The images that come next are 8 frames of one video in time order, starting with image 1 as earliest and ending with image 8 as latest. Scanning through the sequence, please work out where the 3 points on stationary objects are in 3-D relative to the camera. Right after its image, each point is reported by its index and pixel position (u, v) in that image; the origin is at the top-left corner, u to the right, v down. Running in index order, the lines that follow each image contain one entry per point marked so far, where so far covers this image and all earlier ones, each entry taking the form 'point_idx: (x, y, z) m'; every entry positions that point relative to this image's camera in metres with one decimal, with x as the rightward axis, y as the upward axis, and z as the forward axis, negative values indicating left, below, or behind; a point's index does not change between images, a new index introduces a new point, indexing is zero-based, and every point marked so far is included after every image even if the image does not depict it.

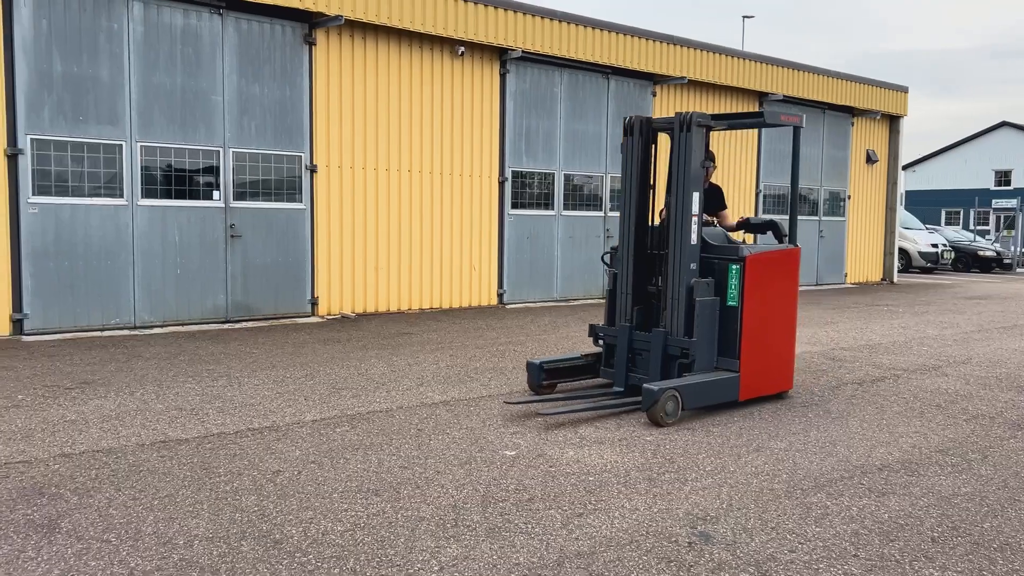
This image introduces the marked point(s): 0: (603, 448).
0: (+0.6, -1.0, +5.2) m
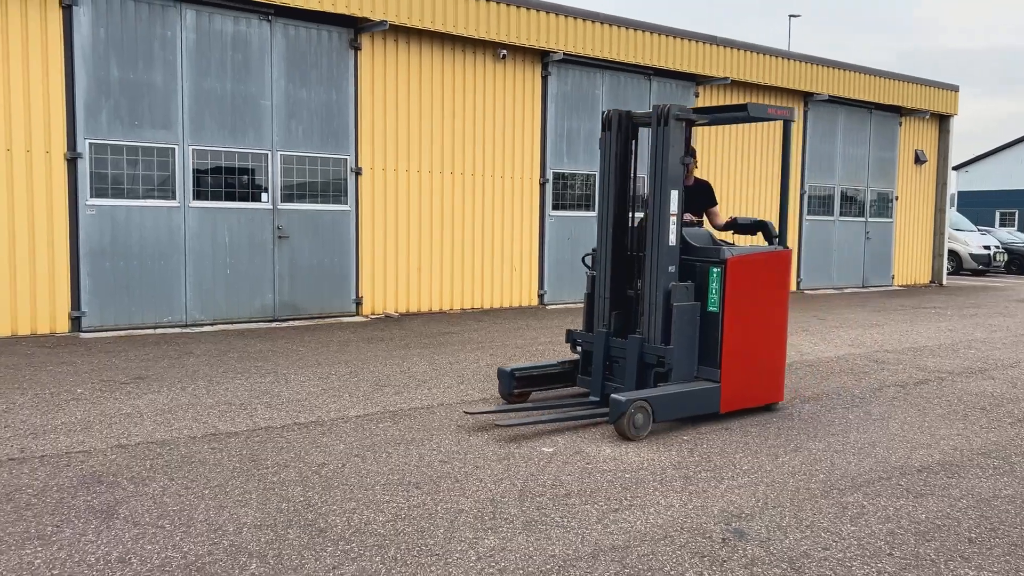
0: (+0.8, -1.0, +5.3) m
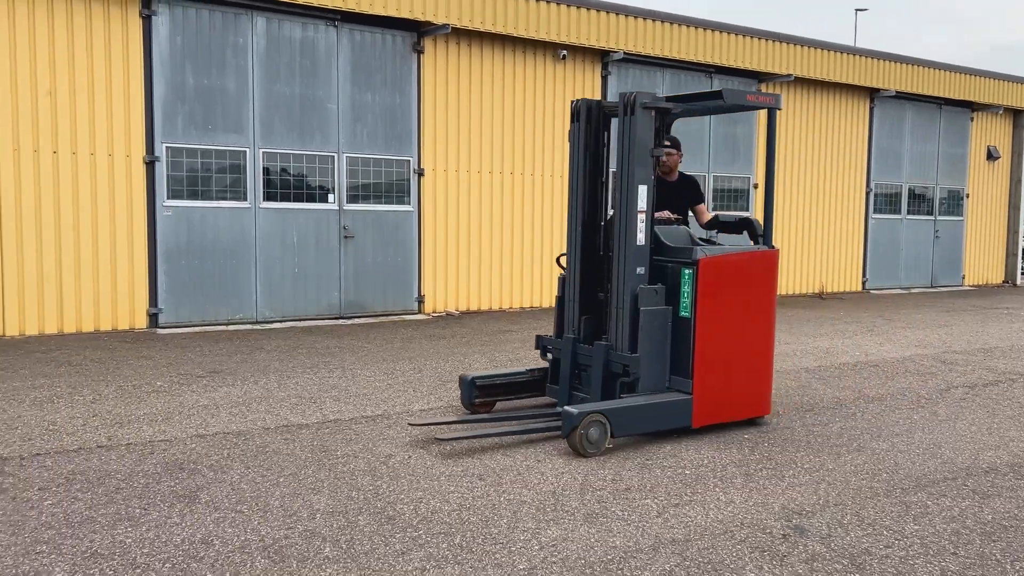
0: (+1.2, -1.0, +5.3) m
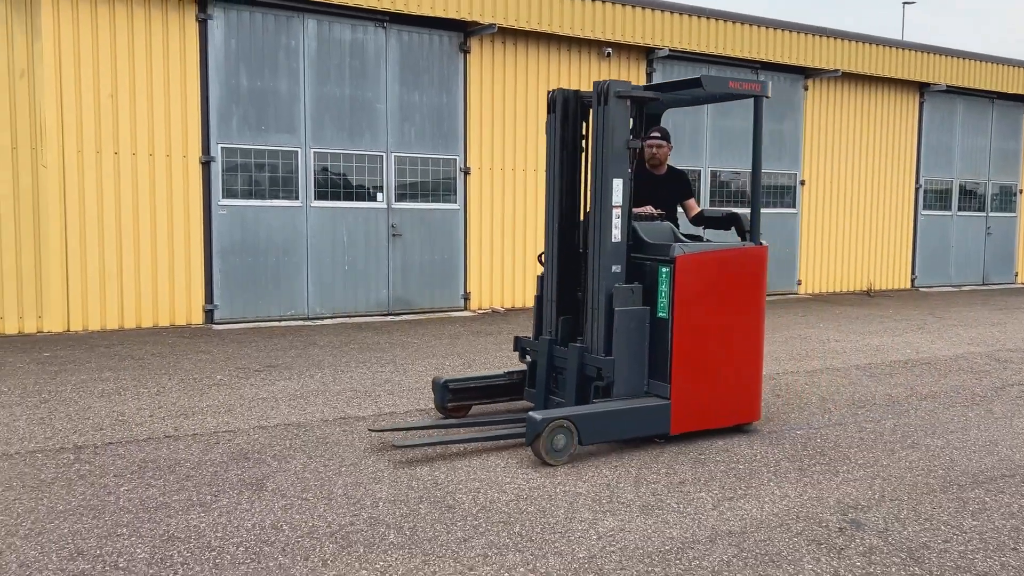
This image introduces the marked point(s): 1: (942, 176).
0: (+1.5, -0.9, +5.3) m
1: (+7.8, +2.0, +15.7) m
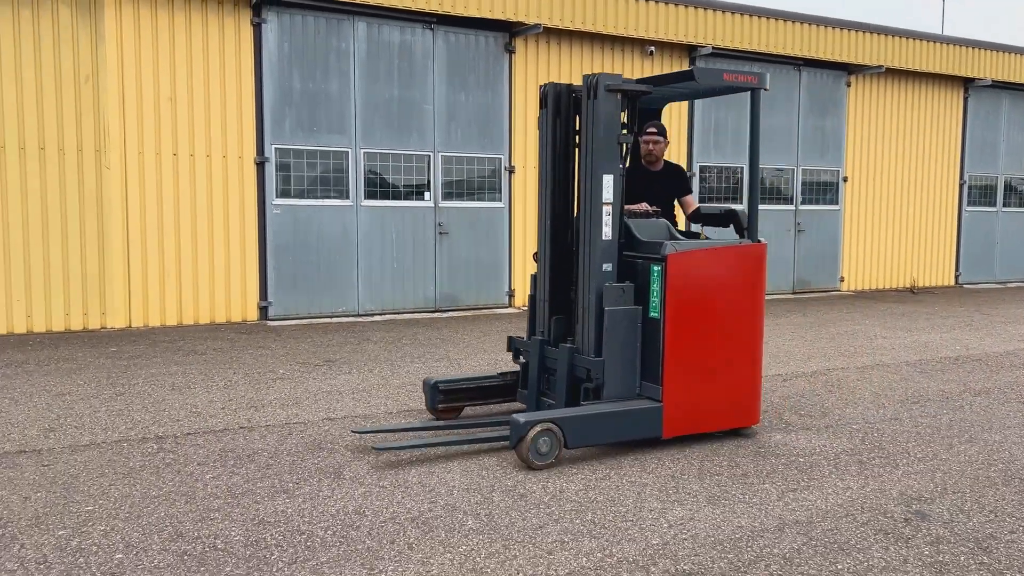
0: (+1.9, -0.9, +5.4) m
1: (+8.6, +2.1, +15.5) m
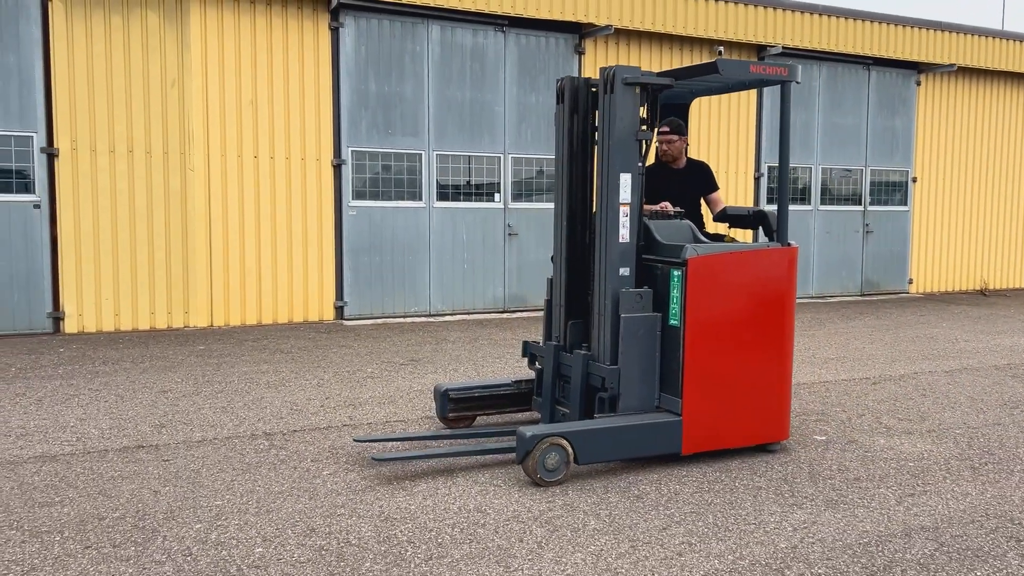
0: (+2.5, -0.9, +5.3) m
1: (+9.7, +2.0, +15.1) m
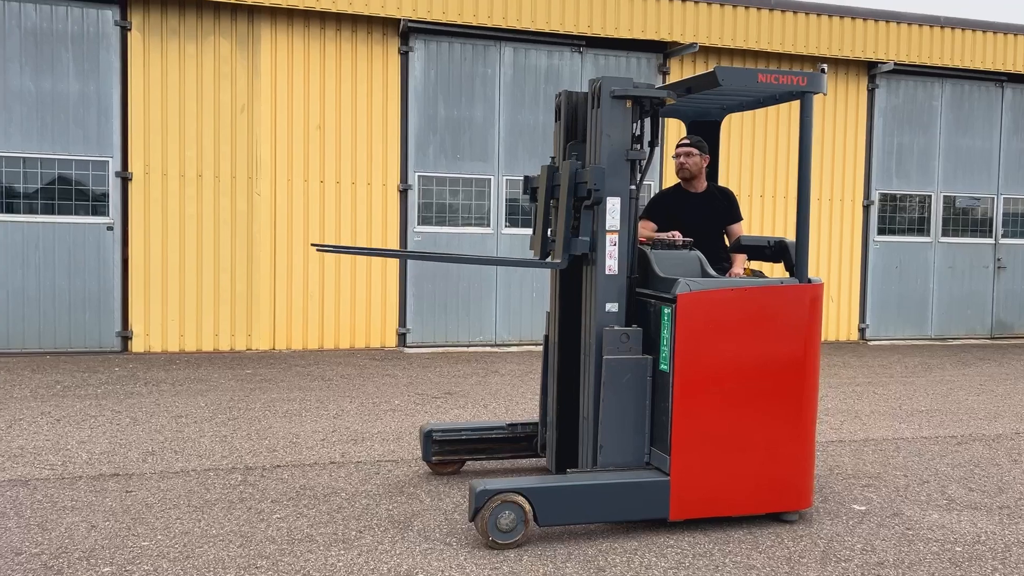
0: (+2.4, -1.2, +4.5) m
1: (+11.2, +1.3, +13.1) m
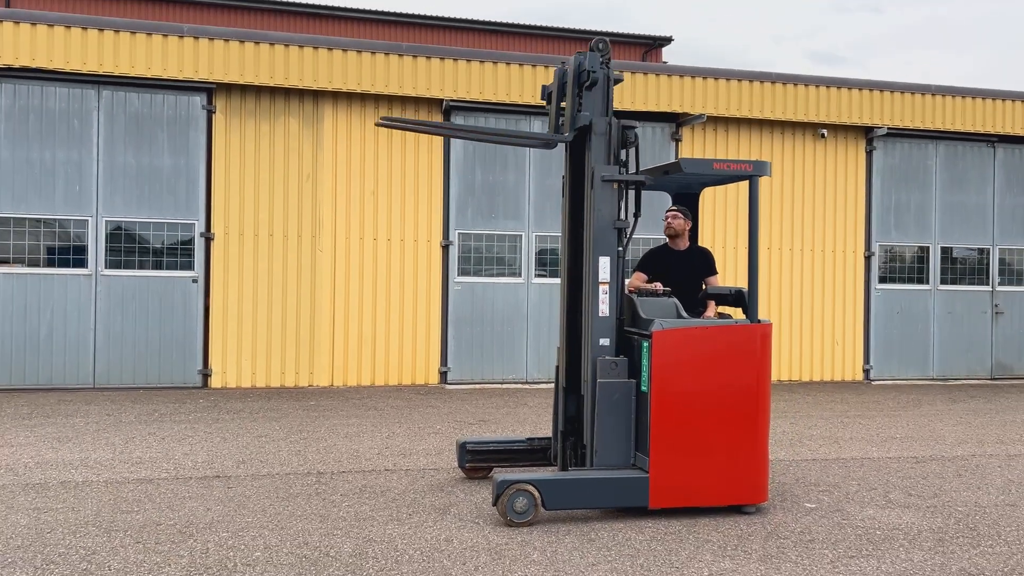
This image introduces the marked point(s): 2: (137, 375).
0: (+2.5, -1.4, +5.5) m
1: (+11.7, +0.6, +13.8) m
2: (-4.5, -1.0, +10.2) m
